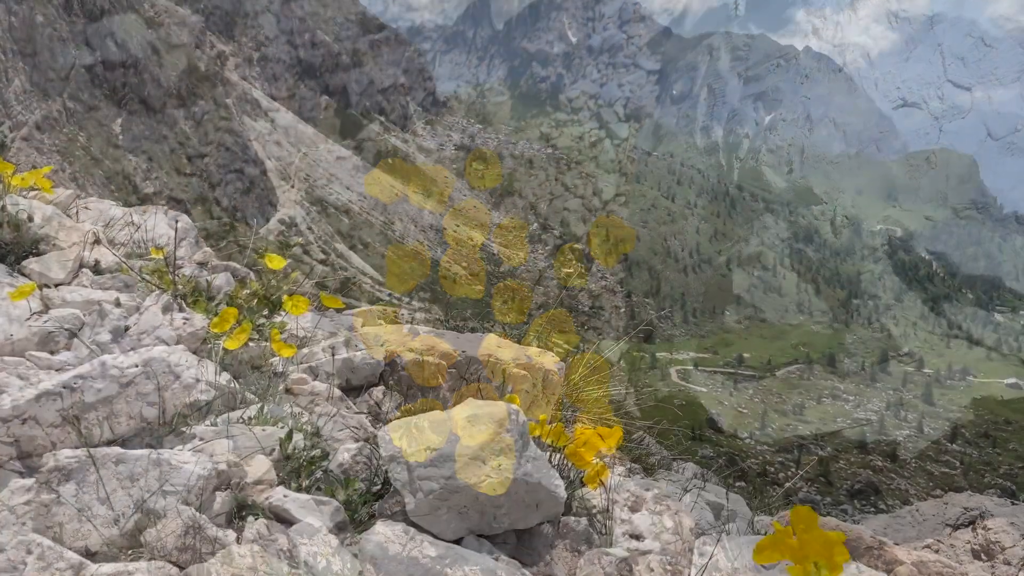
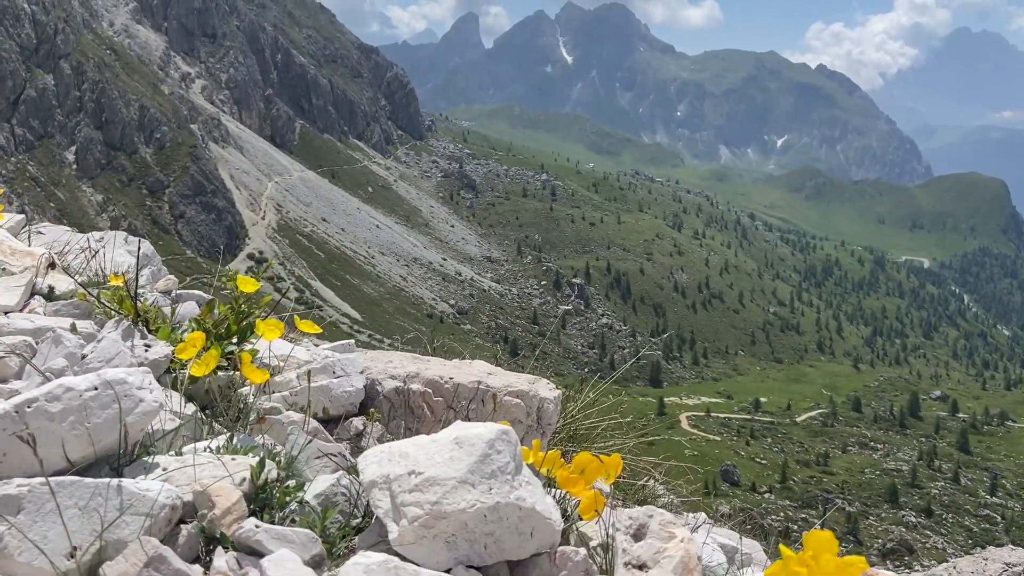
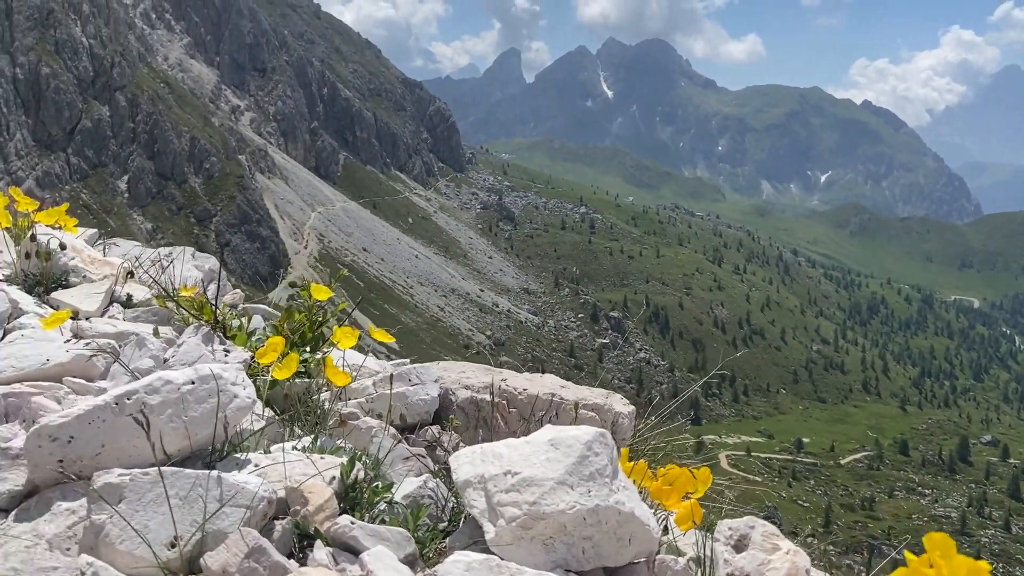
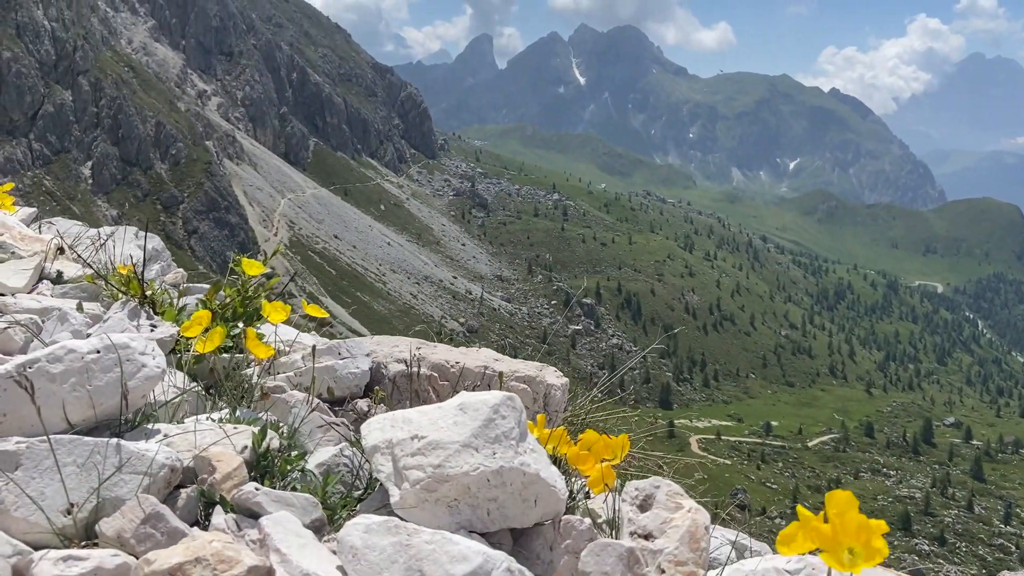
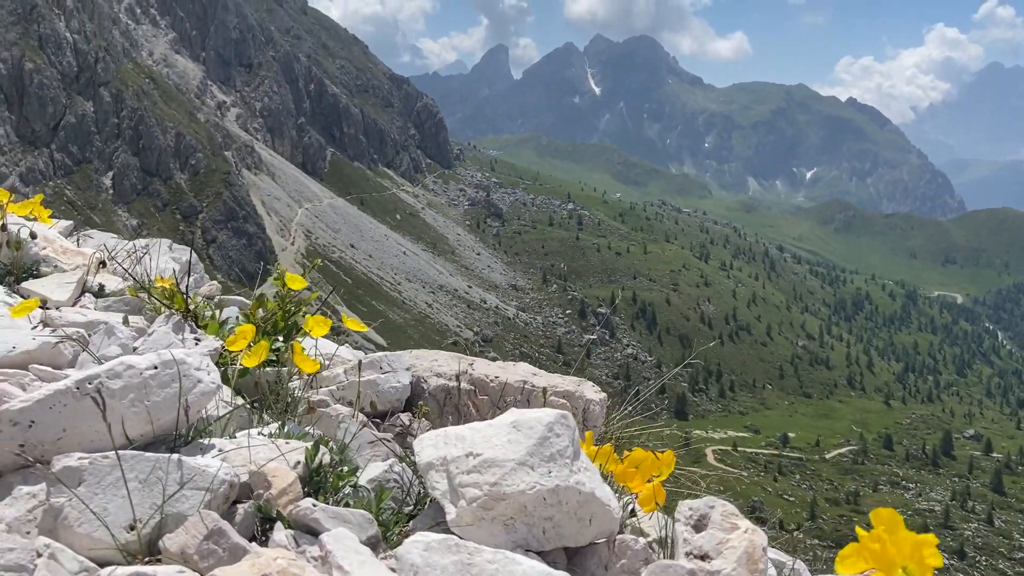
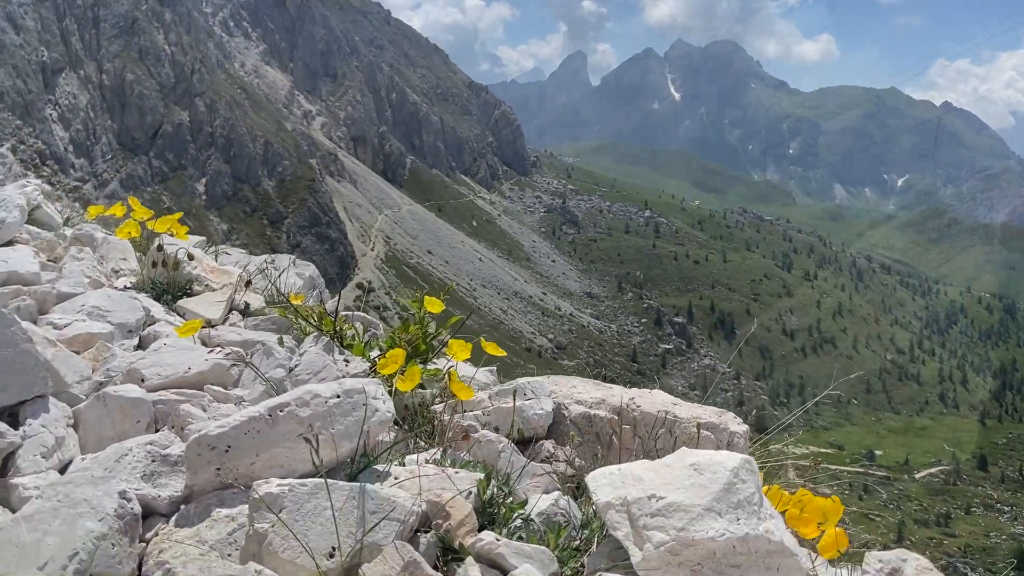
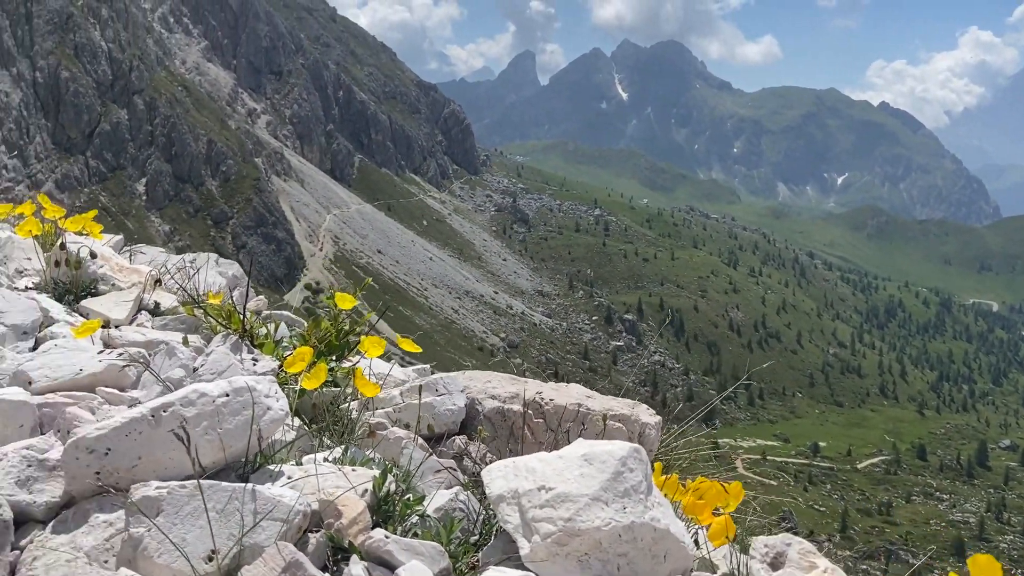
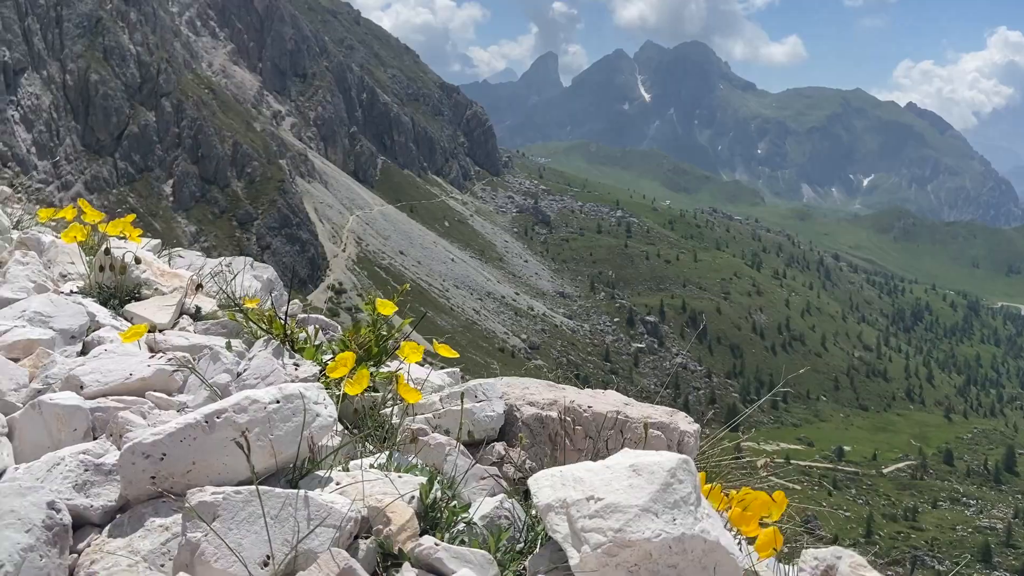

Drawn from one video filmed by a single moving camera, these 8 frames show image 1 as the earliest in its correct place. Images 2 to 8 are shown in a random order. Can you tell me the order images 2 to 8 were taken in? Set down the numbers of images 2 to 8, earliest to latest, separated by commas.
2, 4, 5, 3, 7, 8, 6
